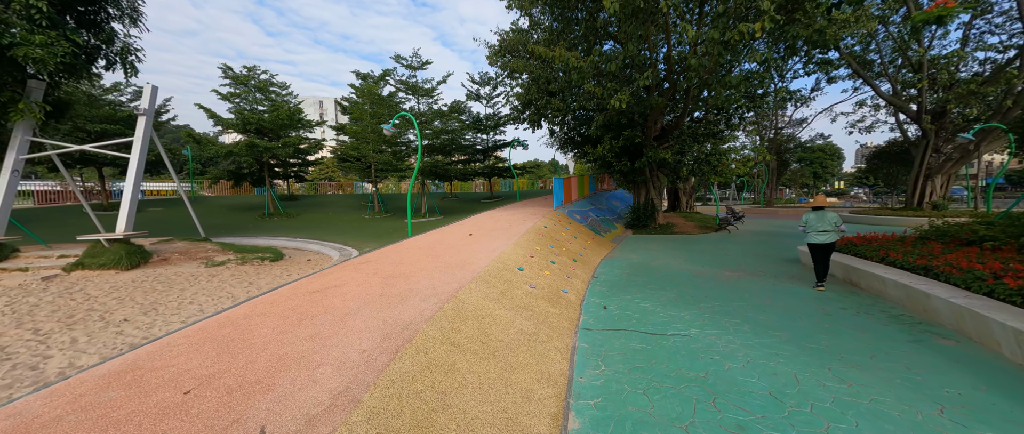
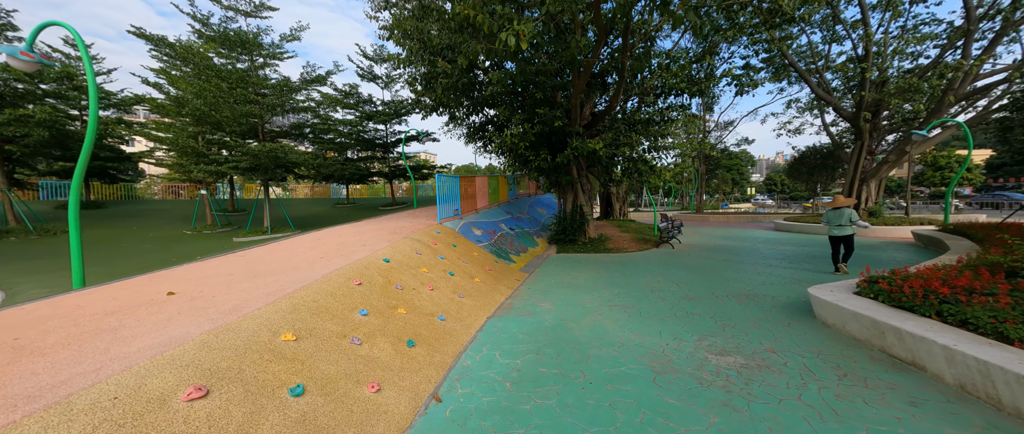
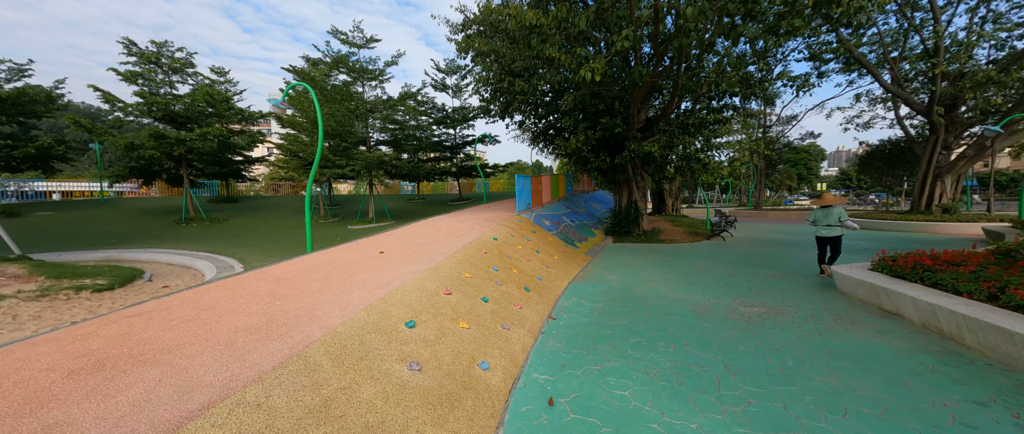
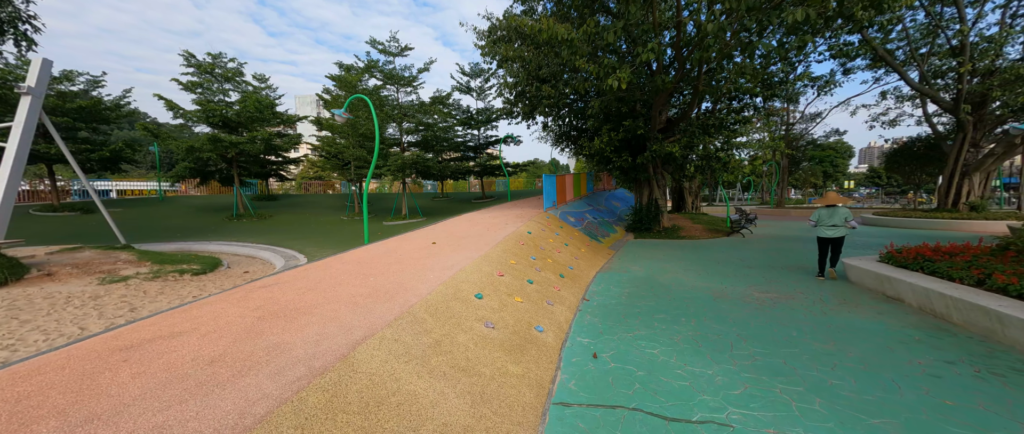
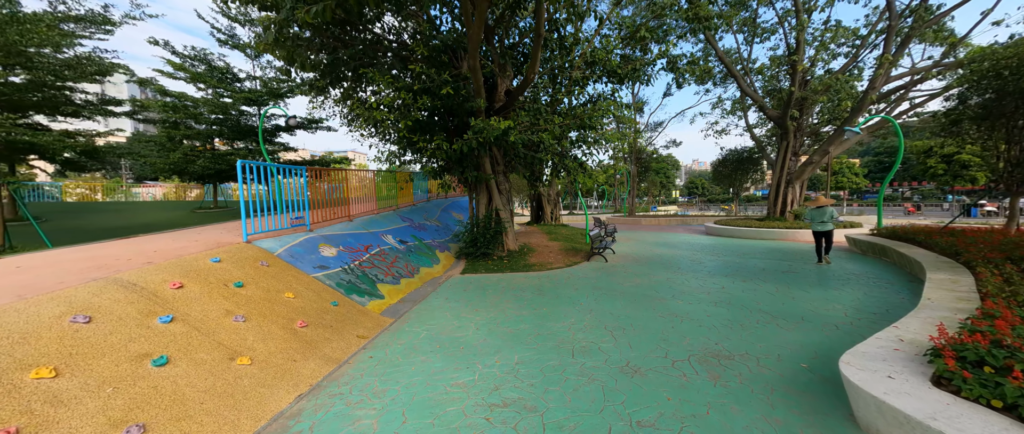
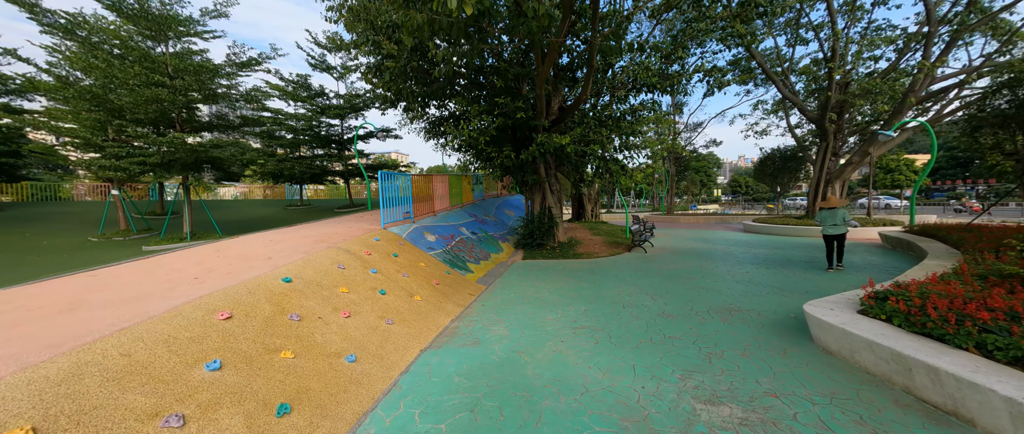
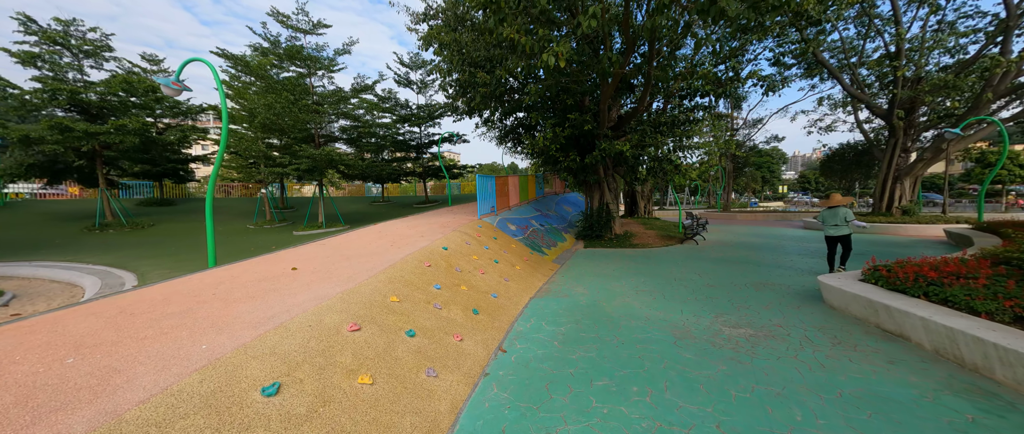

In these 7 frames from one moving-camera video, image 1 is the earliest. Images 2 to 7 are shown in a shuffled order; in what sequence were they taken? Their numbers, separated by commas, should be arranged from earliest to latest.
4, 3, 7, 2, 6, 5
